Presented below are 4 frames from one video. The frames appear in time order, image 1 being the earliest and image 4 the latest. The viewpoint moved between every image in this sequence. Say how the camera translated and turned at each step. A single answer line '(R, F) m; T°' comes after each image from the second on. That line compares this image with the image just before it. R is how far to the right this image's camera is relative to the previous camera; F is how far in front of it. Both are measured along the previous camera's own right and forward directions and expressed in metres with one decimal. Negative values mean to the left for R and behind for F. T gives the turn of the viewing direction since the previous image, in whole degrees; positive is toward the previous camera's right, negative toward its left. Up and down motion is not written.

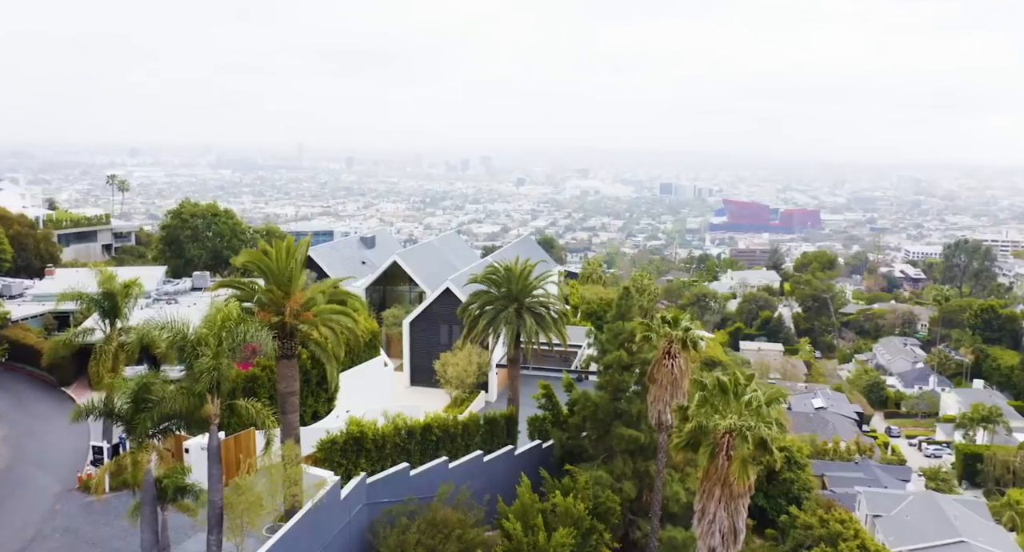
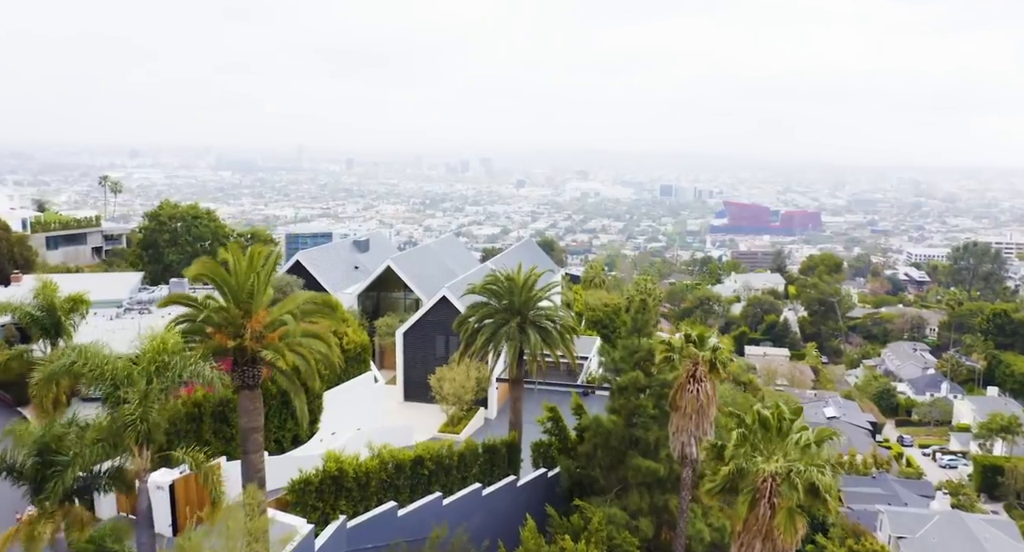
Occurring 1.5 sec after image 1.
(-0.1, +2.4) m; 0°
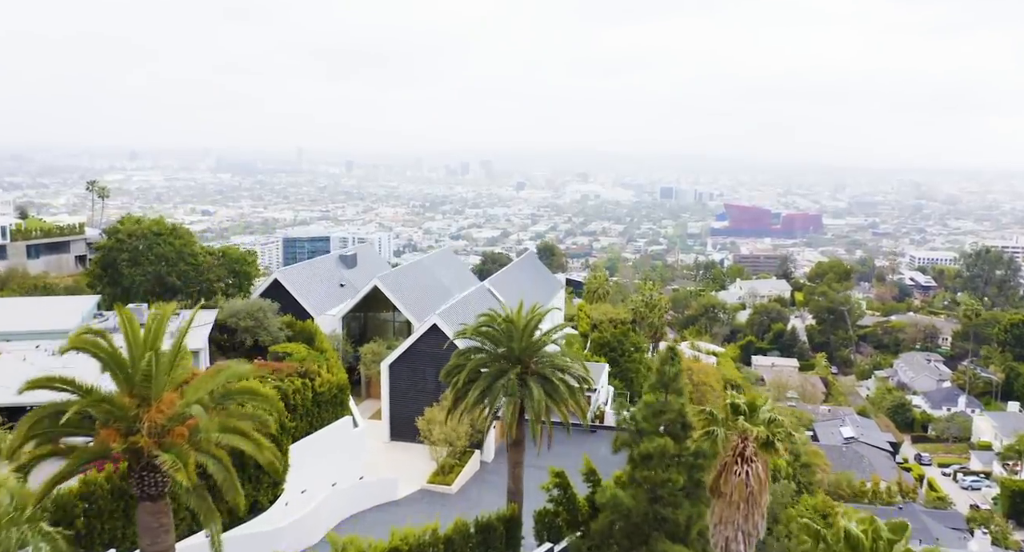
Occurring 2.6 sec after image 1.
(0.0, +3.4) m; 0°
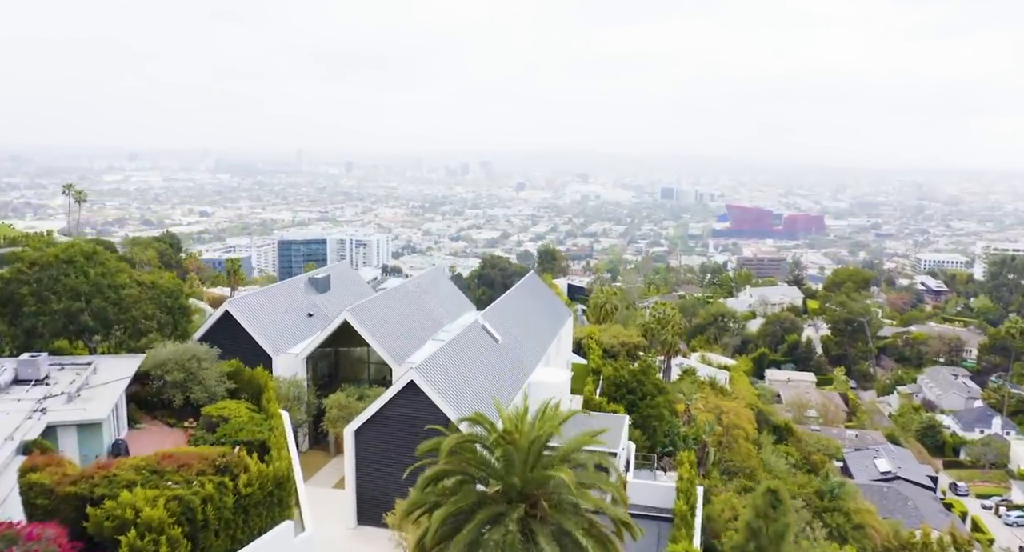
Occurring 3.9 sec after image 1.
(0.0, +6.0) m; 0°
